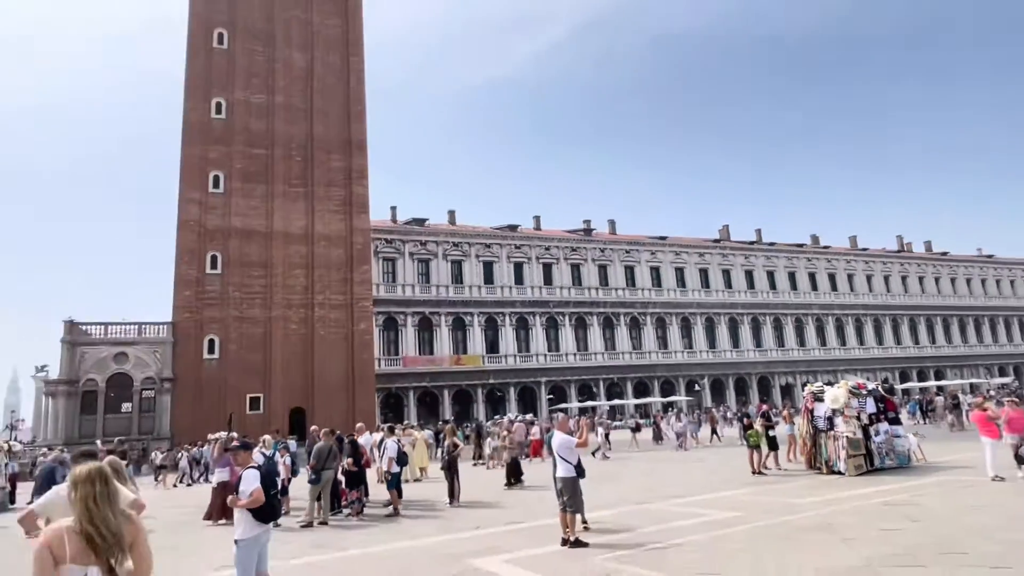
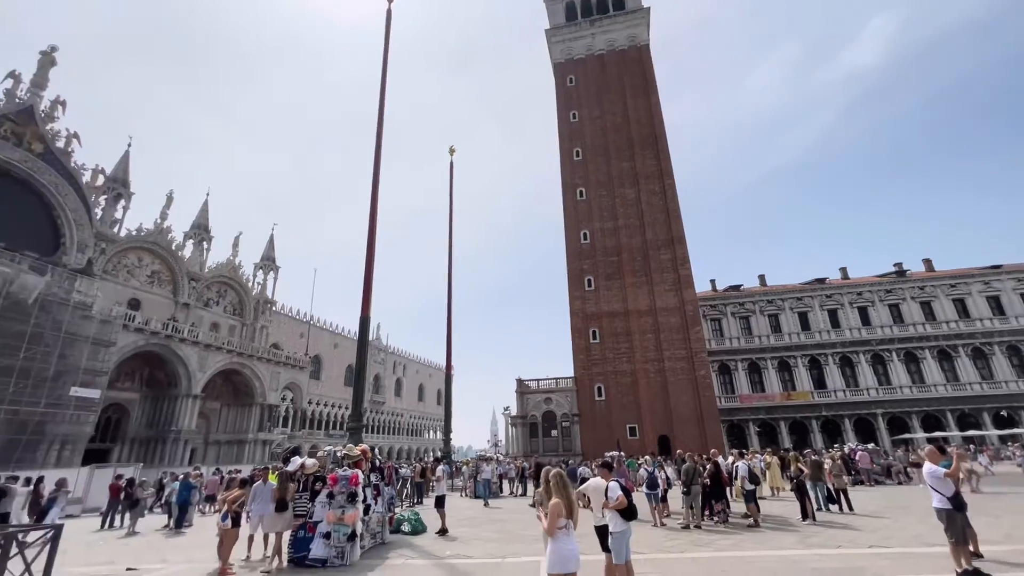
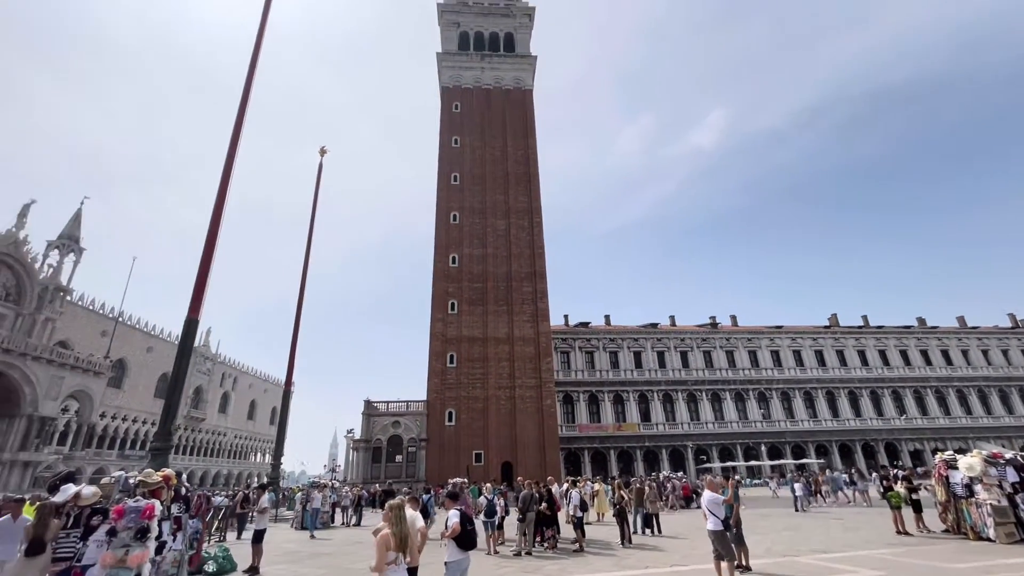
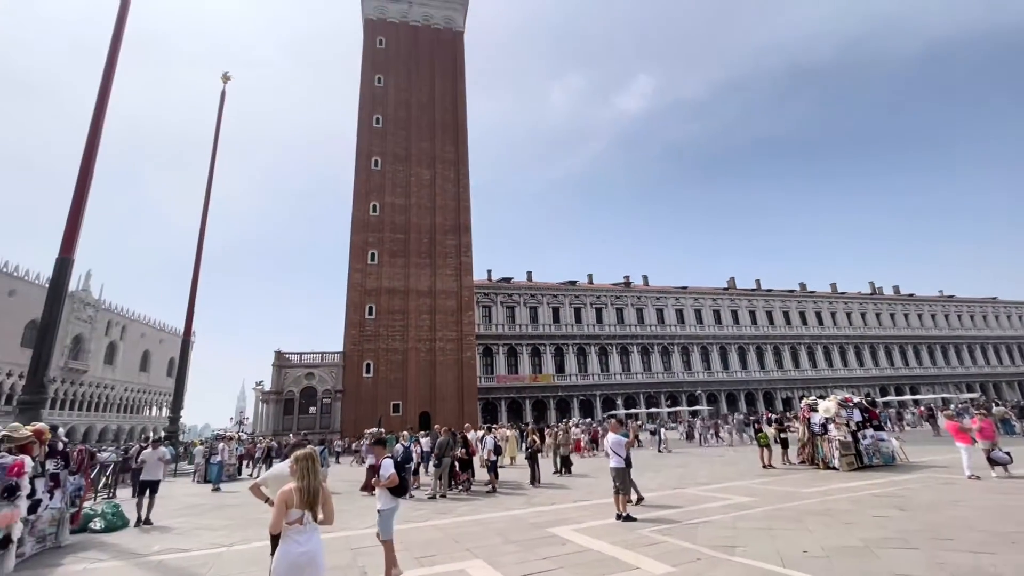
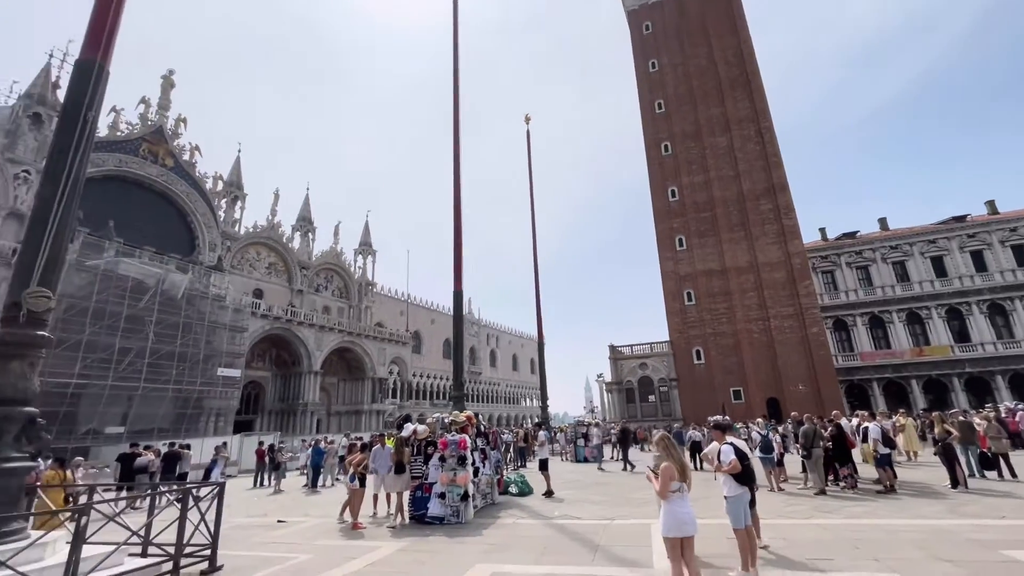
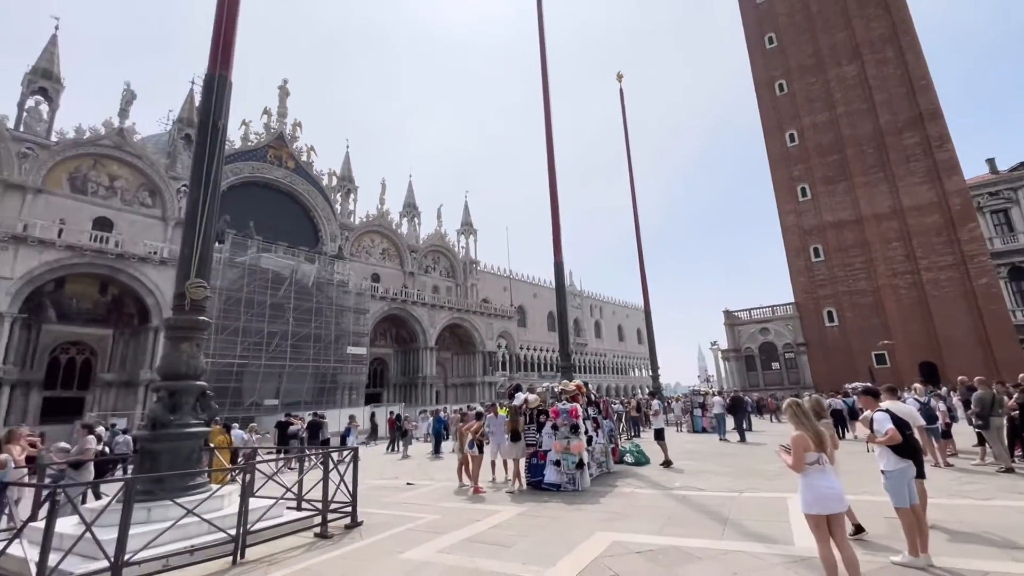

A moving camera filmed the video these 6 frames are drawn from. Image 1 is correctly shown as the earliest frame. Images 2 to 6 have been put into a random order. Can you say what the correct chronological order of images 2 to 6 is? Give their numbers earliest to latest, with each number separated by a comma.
4, 3, 2, 5, 6
